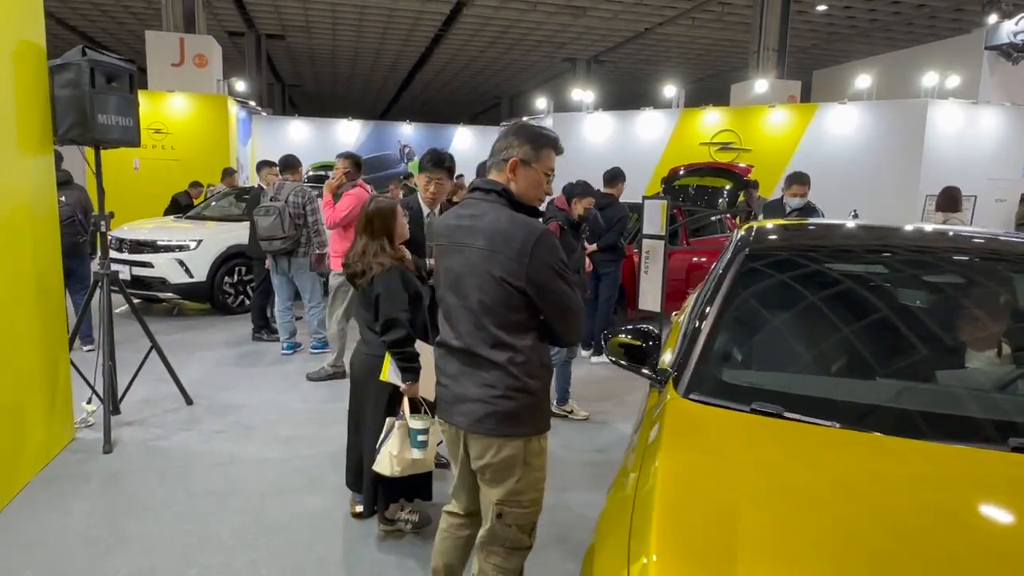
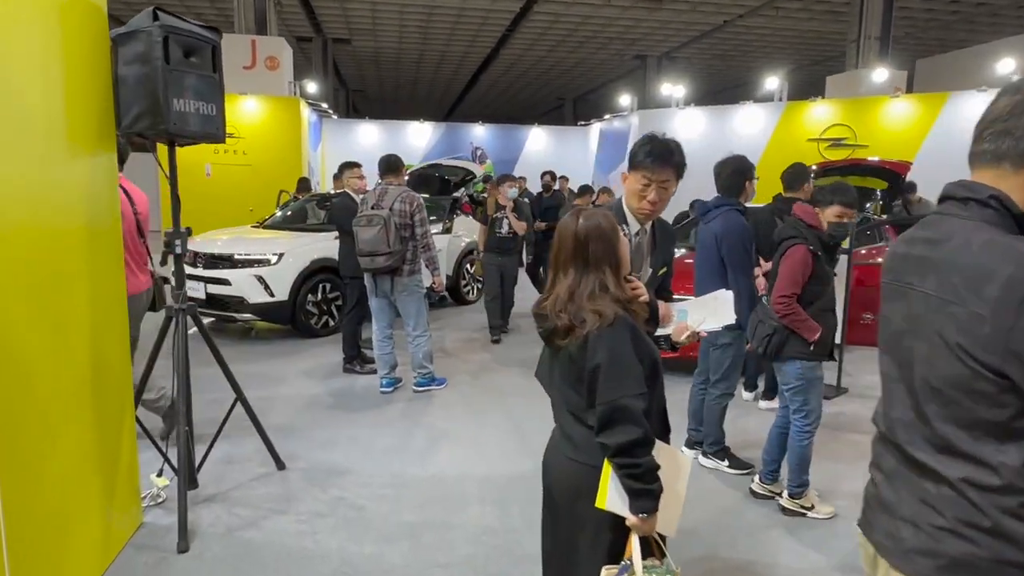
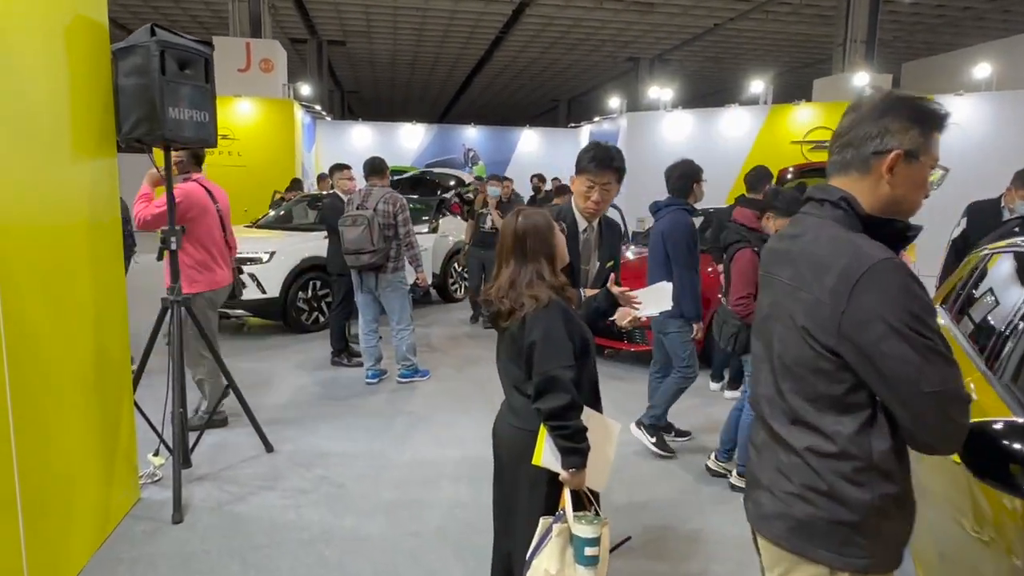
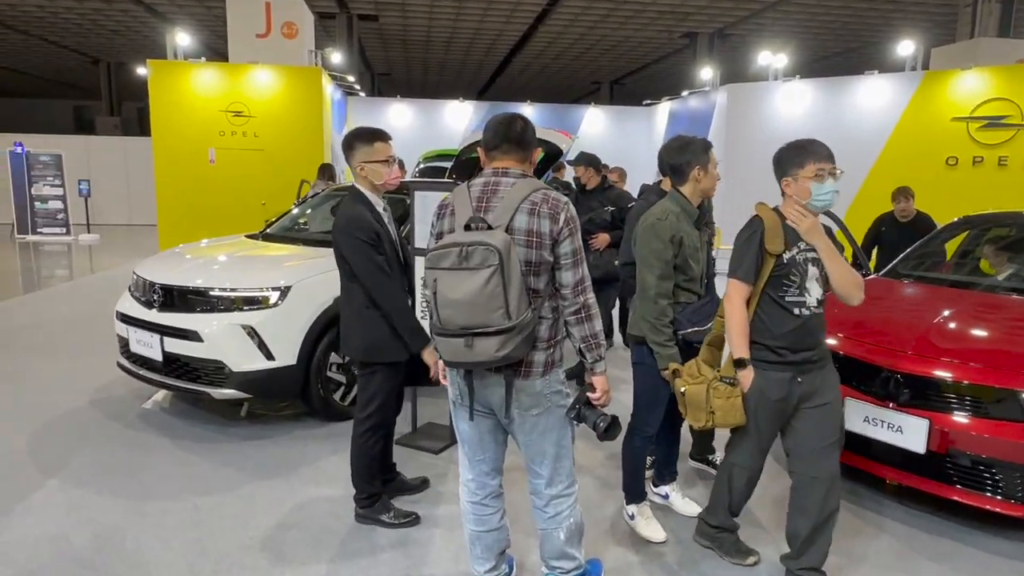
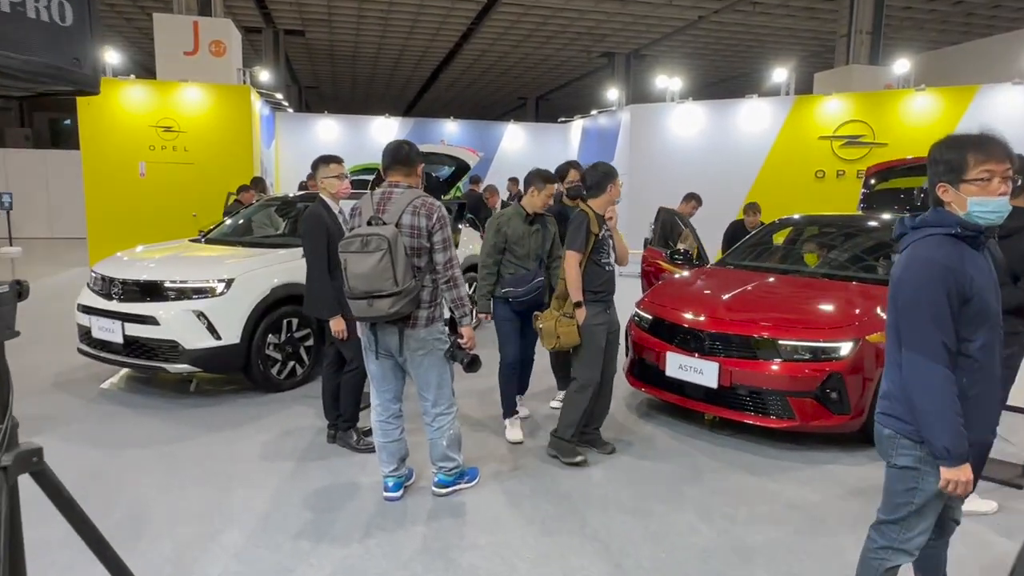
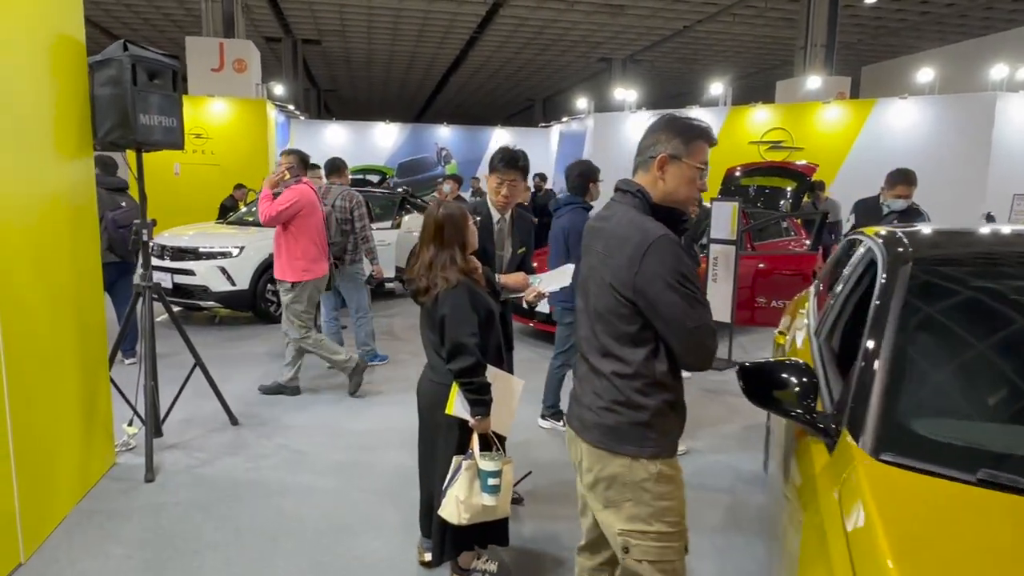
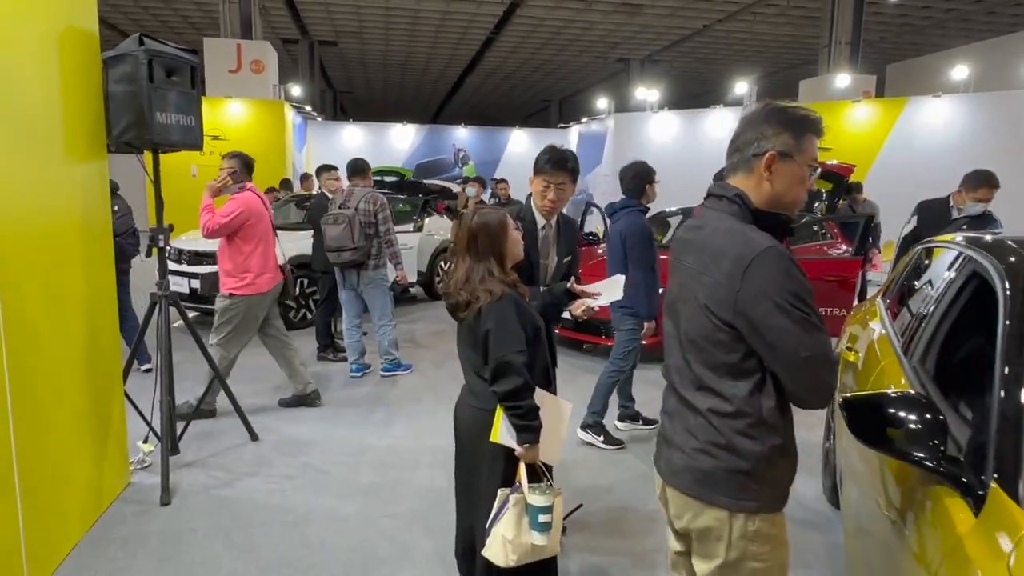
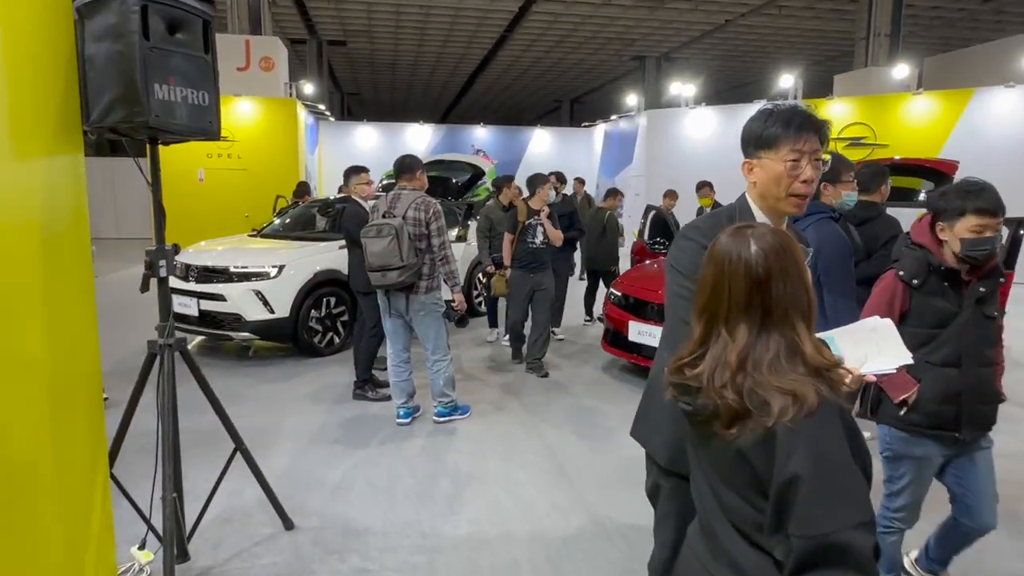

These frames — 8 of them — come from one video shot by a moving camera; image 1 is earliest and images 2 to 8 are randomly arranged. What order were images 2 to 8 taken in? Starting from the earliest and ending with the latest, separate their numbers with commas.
6, 7, 3, 2, 8, 5, 4
